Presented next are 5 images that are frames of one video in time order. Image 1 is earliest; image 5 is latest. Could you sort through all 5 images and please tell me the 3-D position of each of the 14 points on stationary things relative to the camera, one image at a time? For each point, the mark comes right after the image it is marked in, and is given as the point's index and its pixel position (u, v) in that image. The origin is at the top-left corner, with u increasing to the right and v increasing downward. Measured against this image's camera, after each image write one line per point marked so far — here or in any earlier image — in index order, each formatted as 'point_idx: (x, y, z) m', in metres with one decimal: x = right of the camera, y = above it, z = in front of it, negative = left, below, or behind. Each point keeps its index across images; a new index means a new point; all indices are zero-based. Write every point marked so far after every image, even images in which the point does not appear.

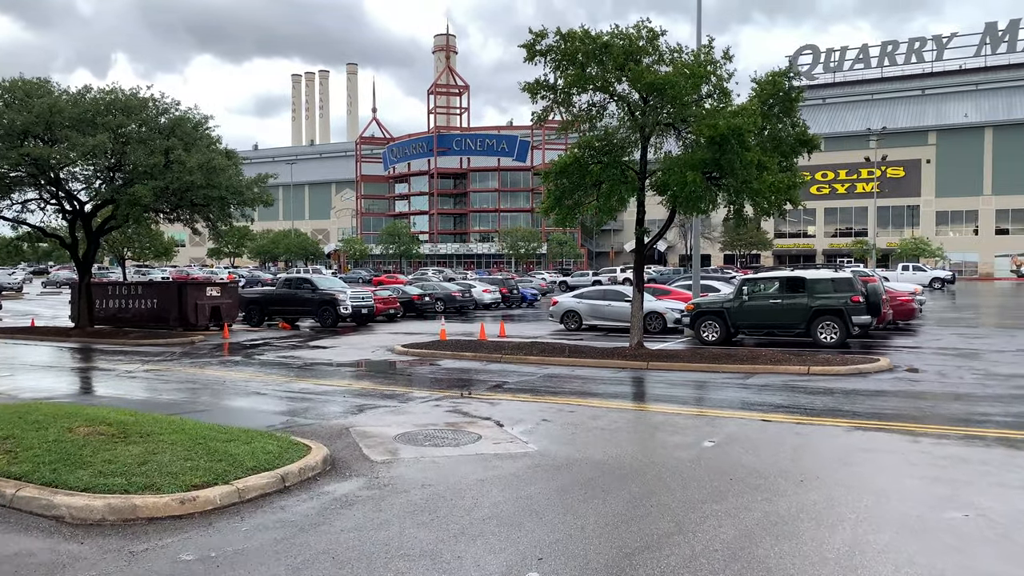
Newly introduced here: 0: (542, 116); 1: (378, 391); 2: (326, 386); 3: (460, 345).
0: (+0.6, +3.4, +15.7) m
1: (-2.0, -1.6, +12.1) m
2: (-2.9, -1.5, +12.7) m
3: (-1.1, -1.2, +17.7) m
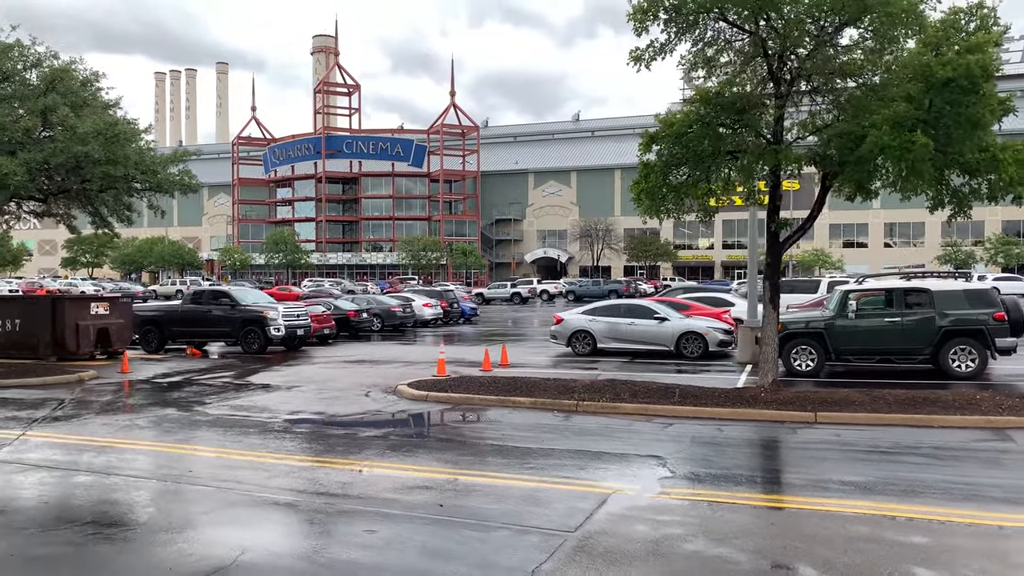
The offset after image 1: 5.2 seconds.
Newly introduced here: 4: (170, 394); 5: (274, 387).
0: (+1.8, +3.2, +11.0) m
1: (-0.2, -1.7, +7.0) m
2: (-1.2, -1.7, +7.4) m
3: (-0.2, -1.5, +12.7) m
4: (-6.0, -1.8, +14.2) m
5: (-4.3, -1.8, +14.8) m
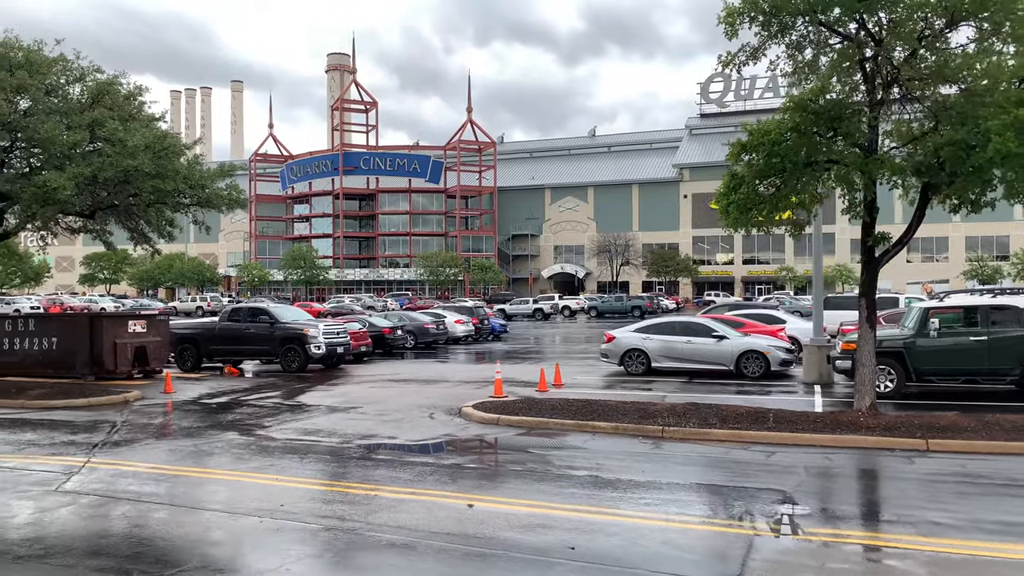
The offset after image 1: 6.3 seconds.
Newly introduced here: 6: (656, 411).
0: (+2.8, +2.9, +10.5) m
1: (+0.8, -1.9, +6.3) m
2: (-0.2, -1.9, +6.8) m
3: (+0.9, -1.8, +12.1) m
4: (-4.9, -2.1, +13.7) m
5: (-3.2, -2.1, +14.3) m
6: (+2.0, -1.7, +11.4) m
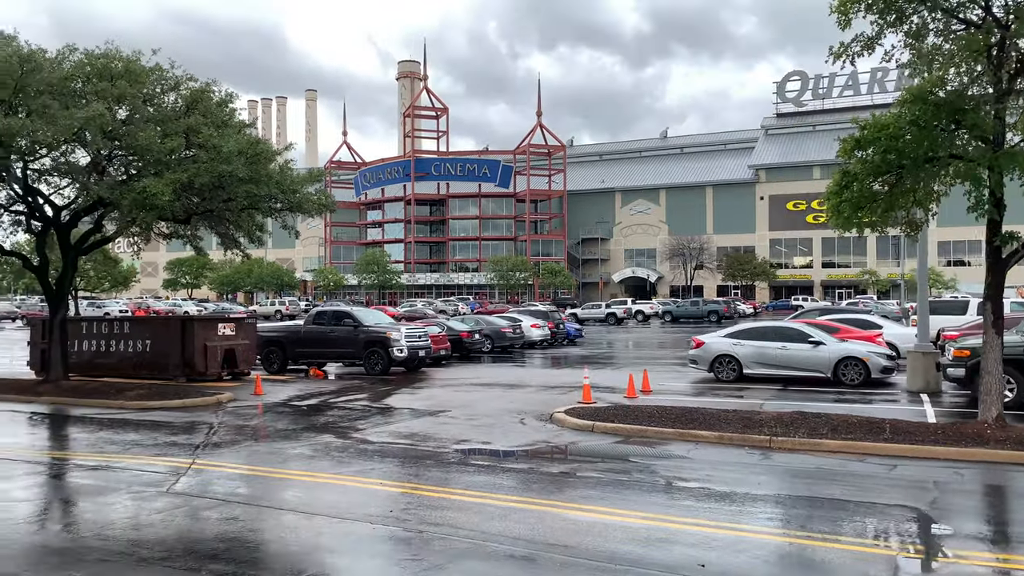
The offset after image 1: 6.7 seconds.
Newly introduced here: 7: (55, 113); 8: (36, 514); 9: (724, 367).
0: (+4.1, +2.9, +9.9) m
1: (+1.7, -1.9, +6.0) m
2: (+0.7, -1.9, +6.6) m
3: (+2.3, -1.8, +11.7) m
4: (-3.3, -2.2, +13.7) m
5: (-1.6, -2.2, +14.2) m
6: (+3.3, -1.8, +10.9) m
7: (-8.3, +3.2, +14.7) m
8: (-4.3, -2.0, +7.3) m
9: (+4.7, -1.7, +18.1) m
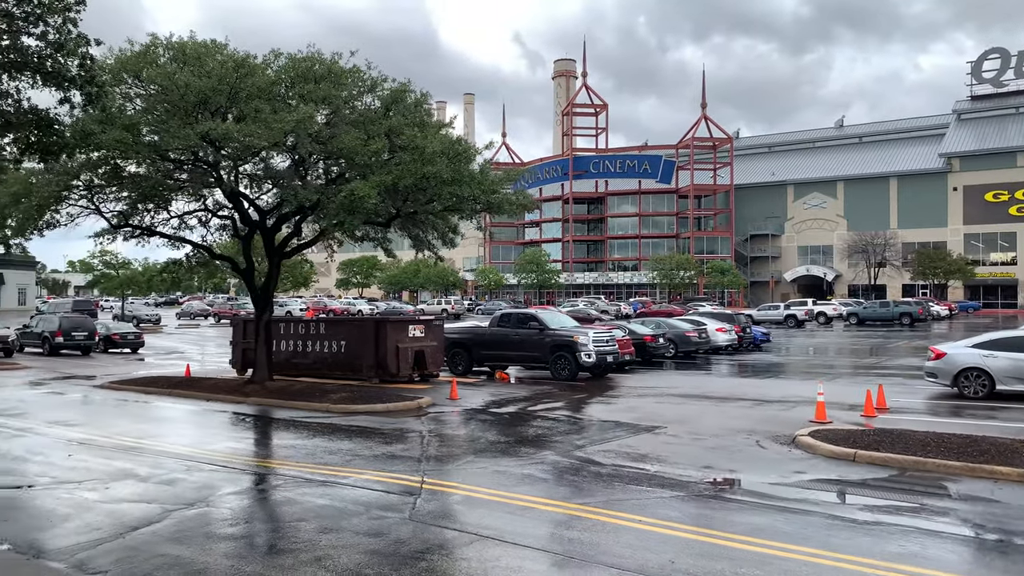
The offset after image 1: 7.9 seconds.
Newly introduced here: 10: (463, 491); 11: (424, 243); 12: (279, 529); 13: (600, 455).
0: (+6.8, +2.8, +7.9) m
1: (+3.7, -2.0, +4.4) m
2: (+2.9, -2.0, +5.2) m
3: (+5.3, -1.9, +9.9) m
4: (+0.2, -2.3, +13.0) m
5: (+1.9, -2.2, +13.1) m
6: (+6.2, -1.8, +9.0) m
7: (-4.5, +3.1, +14.8) m
8: (-2.0, -2.1, +6.9) m
9: (+8.9, -1.8, +15.8) m
10: (-0.5, -2.1, +8.4) m
11: (-1.9, +1.0, +17.1) m
12: (-2.1, -2.1, +7.2) m
13: (+1.1, -2.2, +10.5) m
